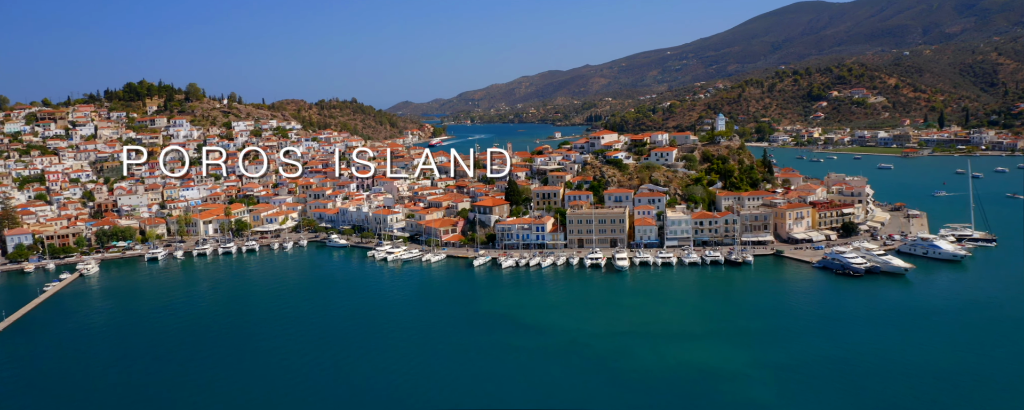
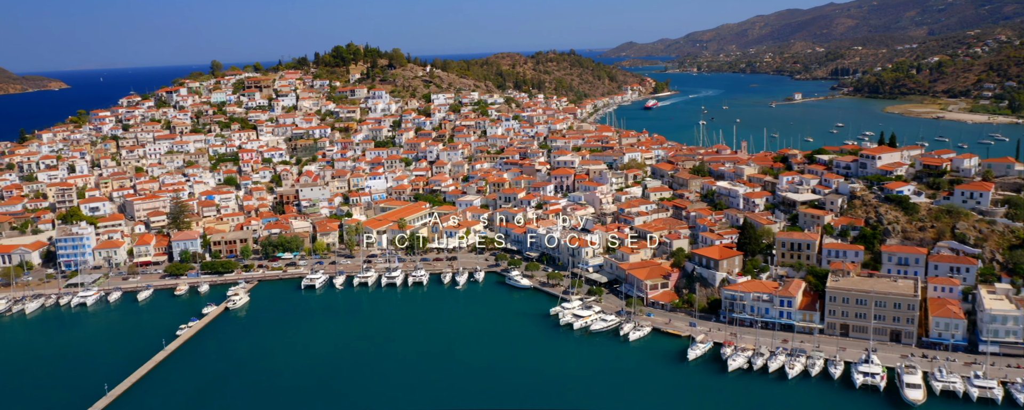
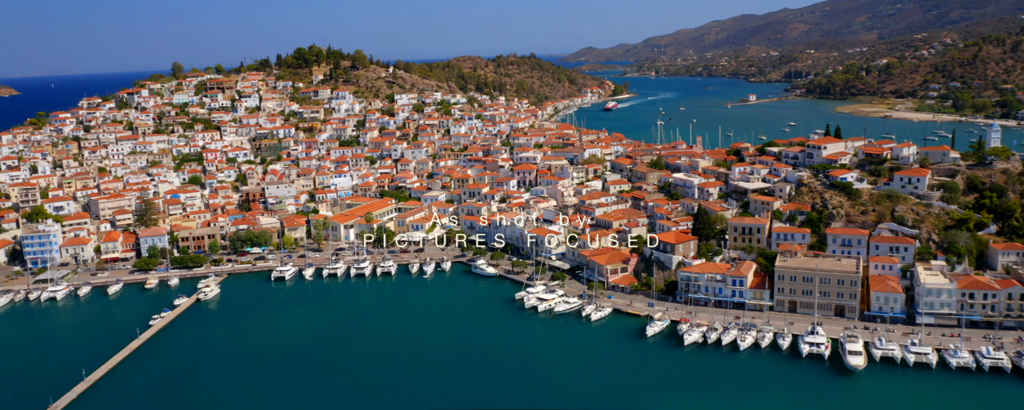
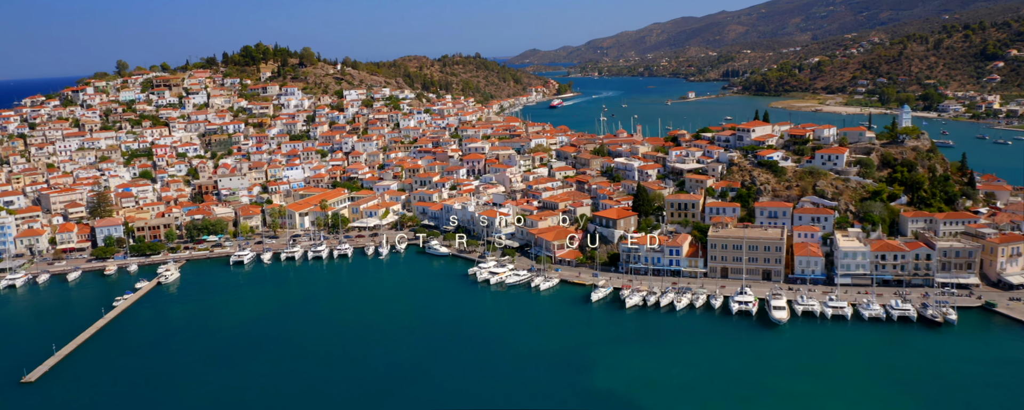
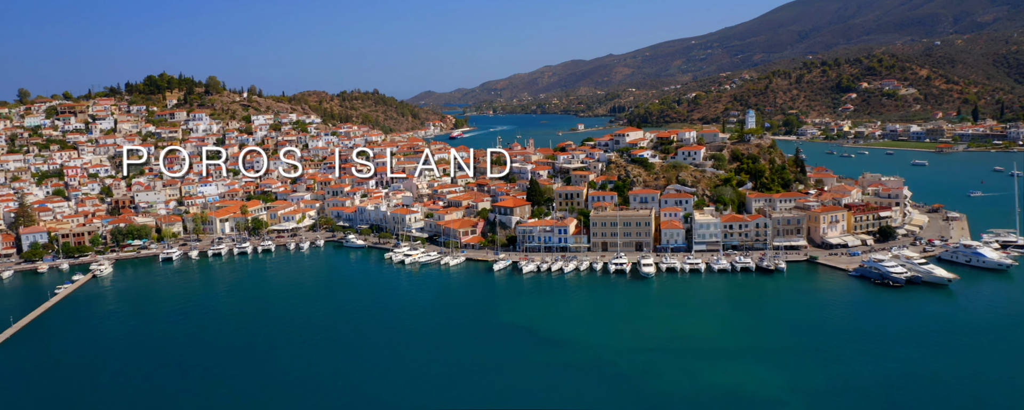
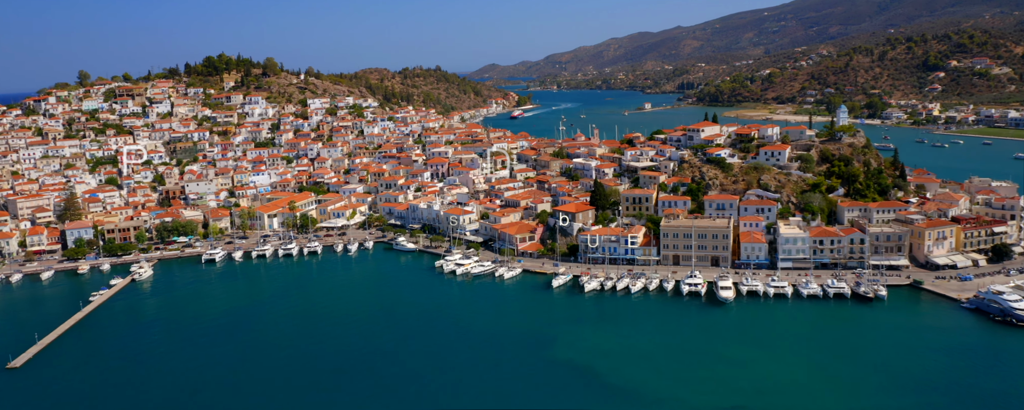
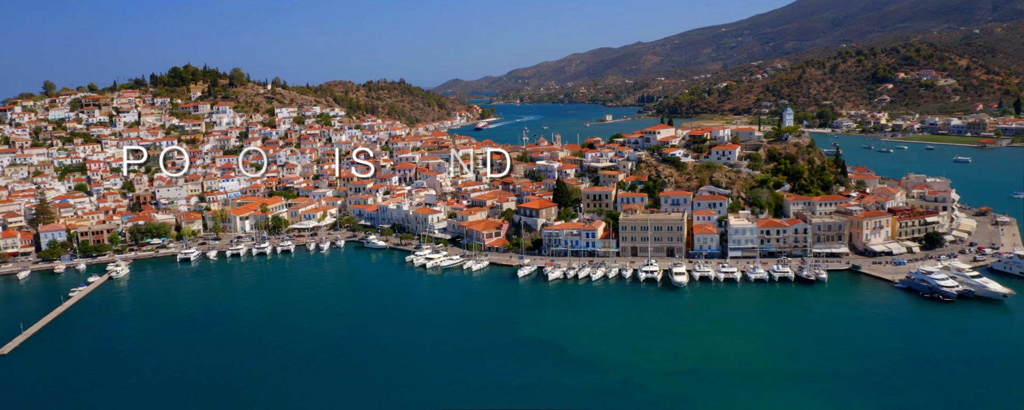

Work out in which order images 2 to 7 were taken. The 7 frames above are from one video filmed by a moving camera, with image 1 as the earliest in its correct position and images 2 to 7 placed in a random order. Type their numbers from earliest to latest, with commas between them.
5, 7, 6, 4, 3, 2
